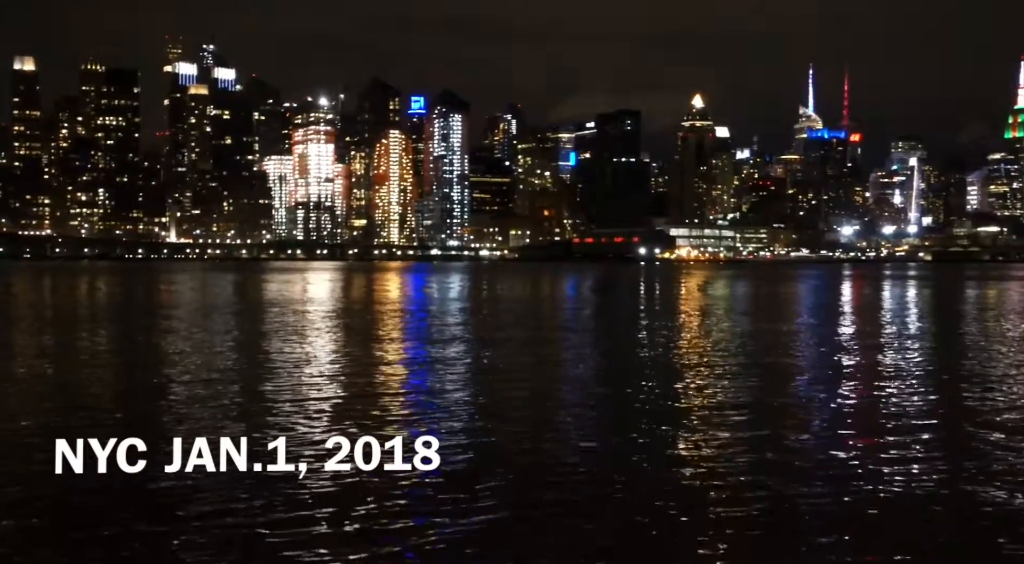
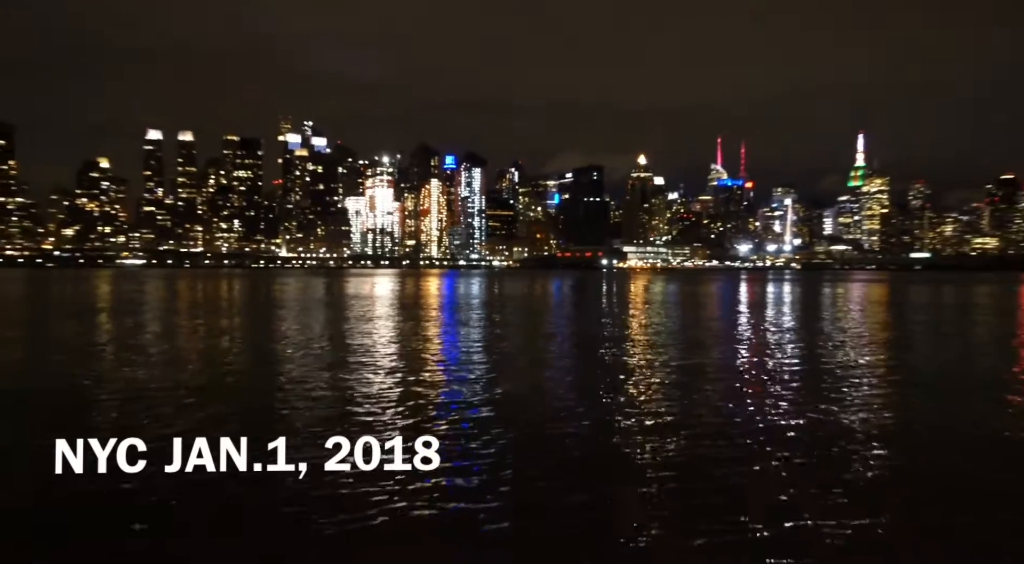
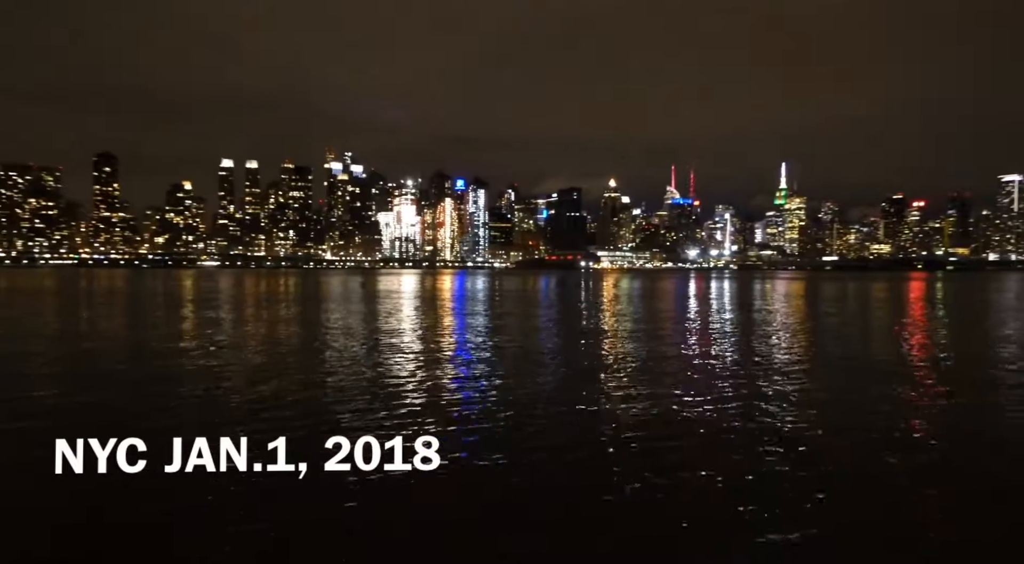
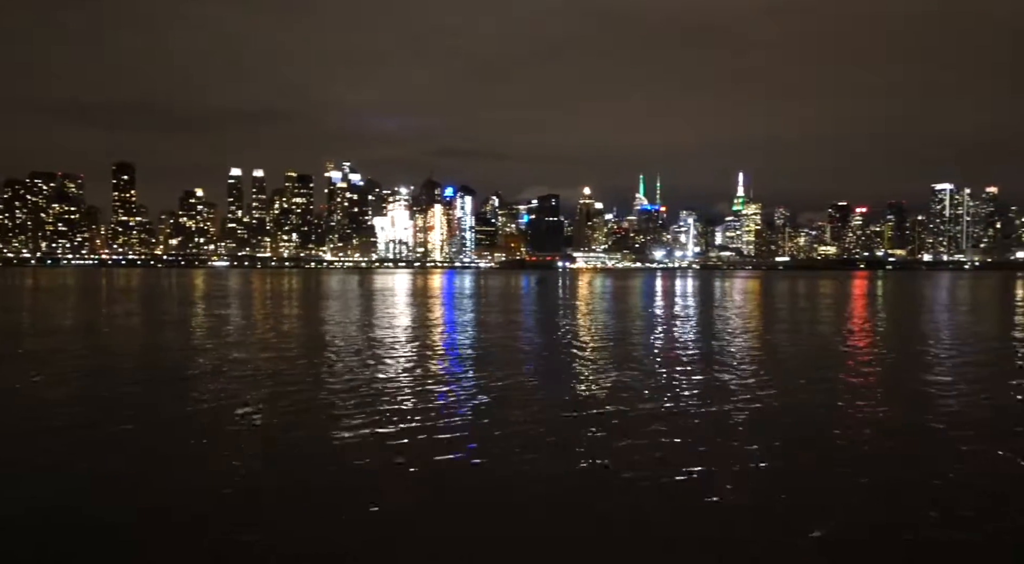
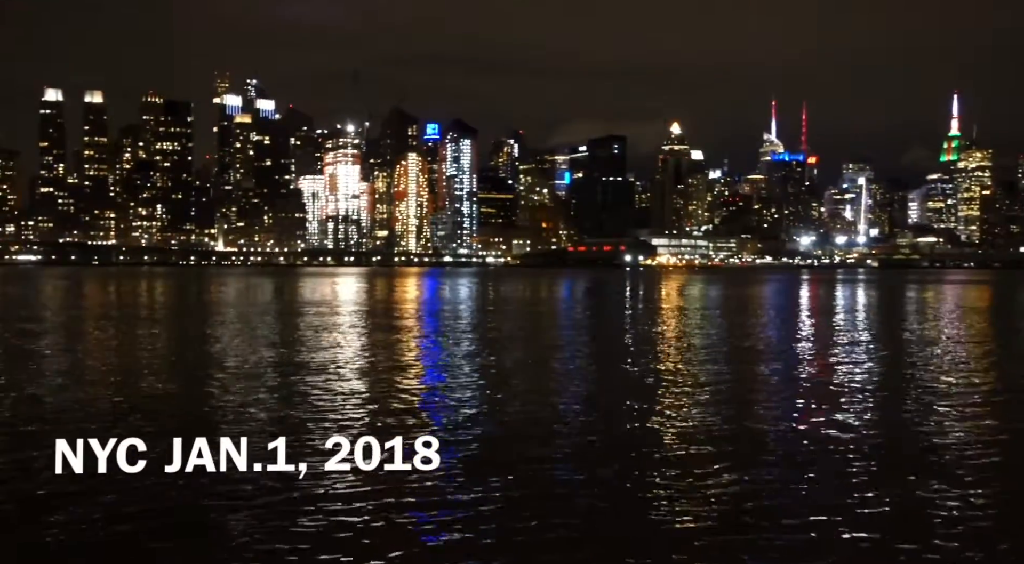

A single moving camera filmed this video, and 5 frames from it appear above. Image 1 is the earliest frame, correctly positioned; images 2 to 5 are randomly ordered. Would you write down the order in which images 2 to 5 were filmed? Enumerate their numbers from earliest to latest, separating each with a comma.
5, 2, 3, 4
